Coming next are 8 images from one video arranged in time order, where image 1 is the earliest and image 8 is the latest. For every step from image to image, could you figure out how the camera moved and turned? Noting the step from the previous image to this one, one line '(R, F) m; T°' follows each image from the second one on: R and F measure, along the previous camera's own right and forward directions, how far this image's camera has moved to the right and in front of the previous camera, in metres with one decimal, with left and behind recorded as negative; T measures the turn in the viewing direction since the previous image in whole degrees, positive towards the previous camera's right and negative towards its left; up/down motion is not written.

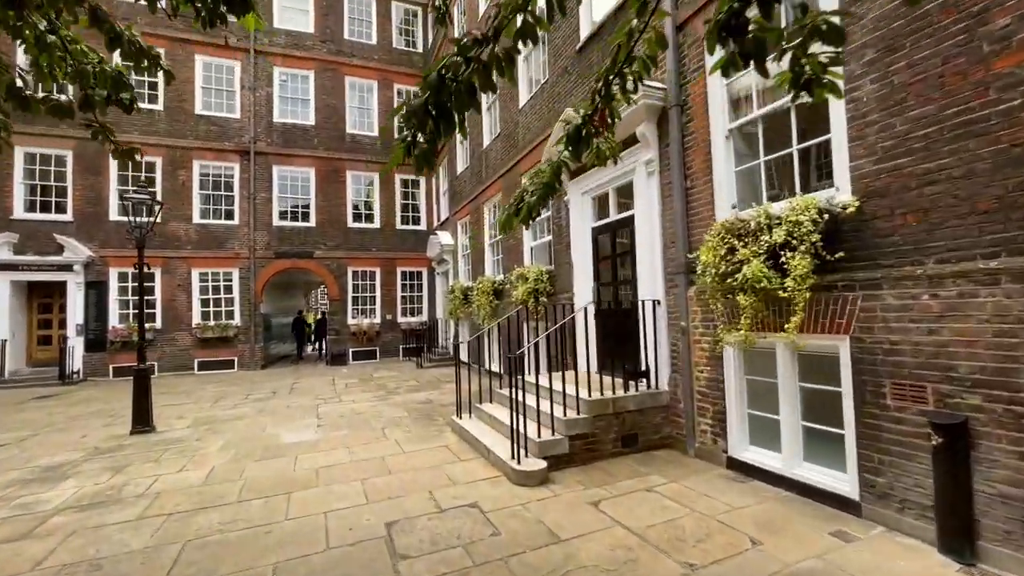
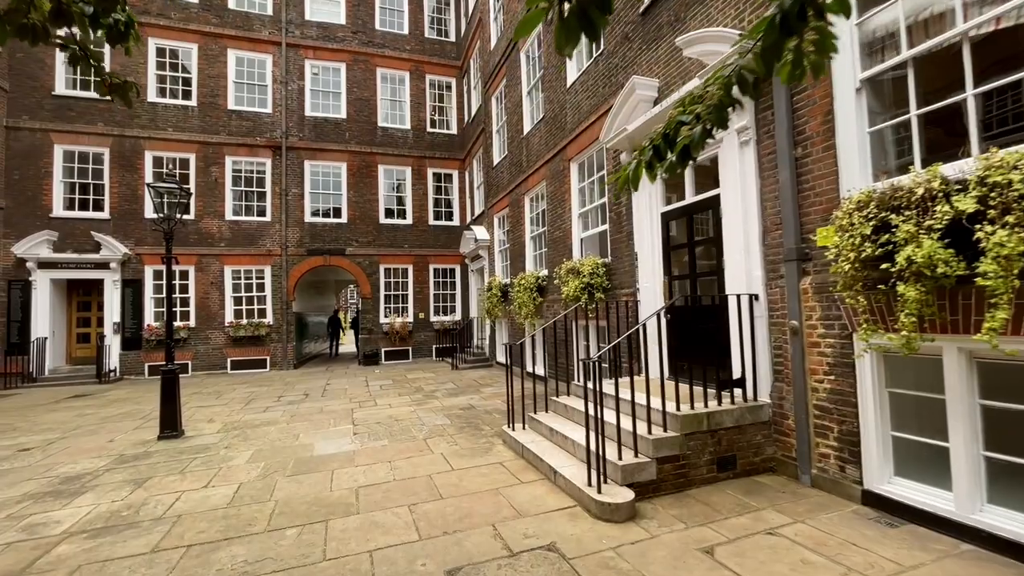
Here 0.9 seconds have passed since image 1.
(-0.5, +0.8) m; -3°
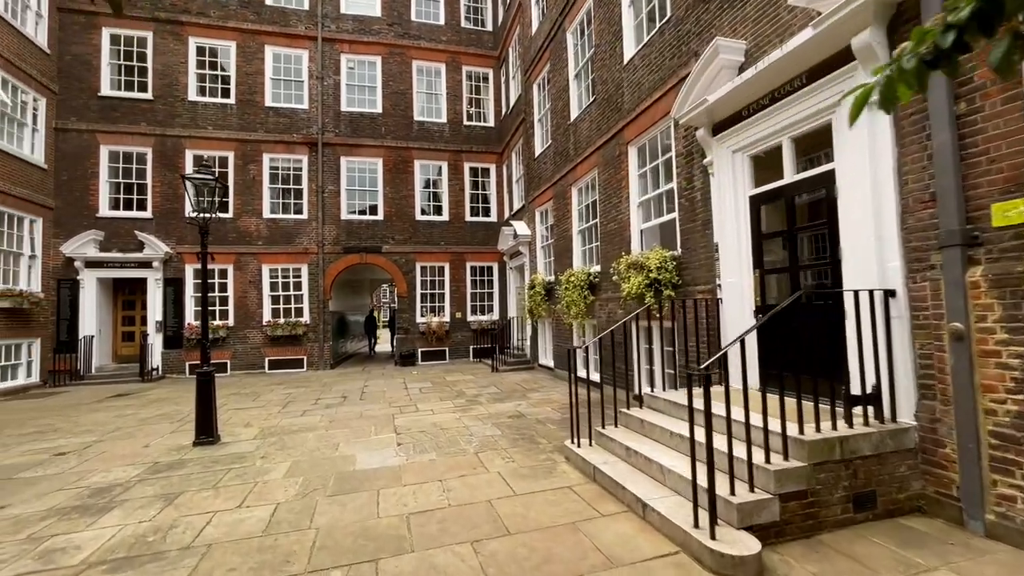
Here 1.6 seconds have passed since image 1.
(-0.4, +0.7) m; -4°
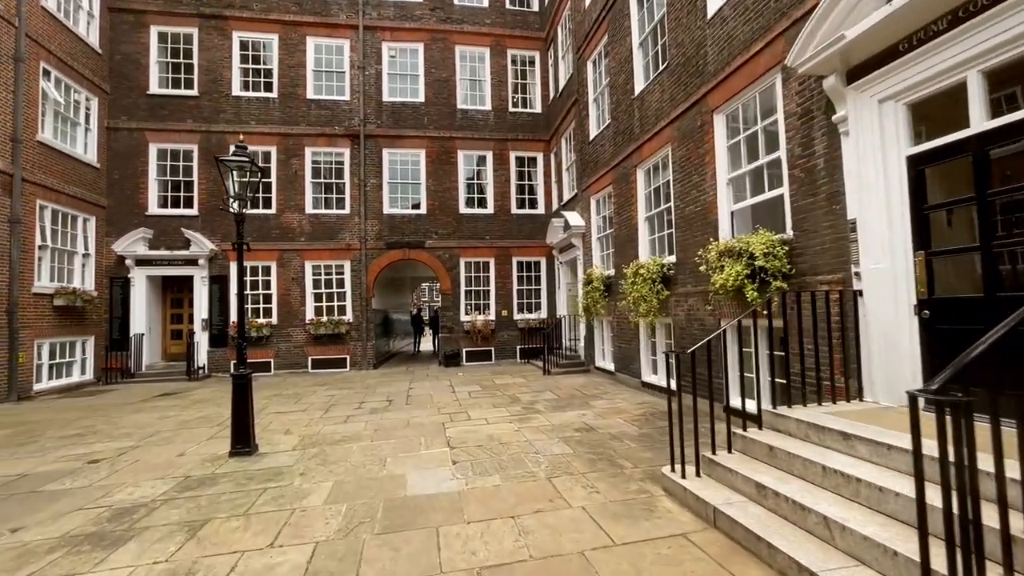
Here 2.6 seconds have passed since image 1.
(-0.5, +1.0) m; -5°
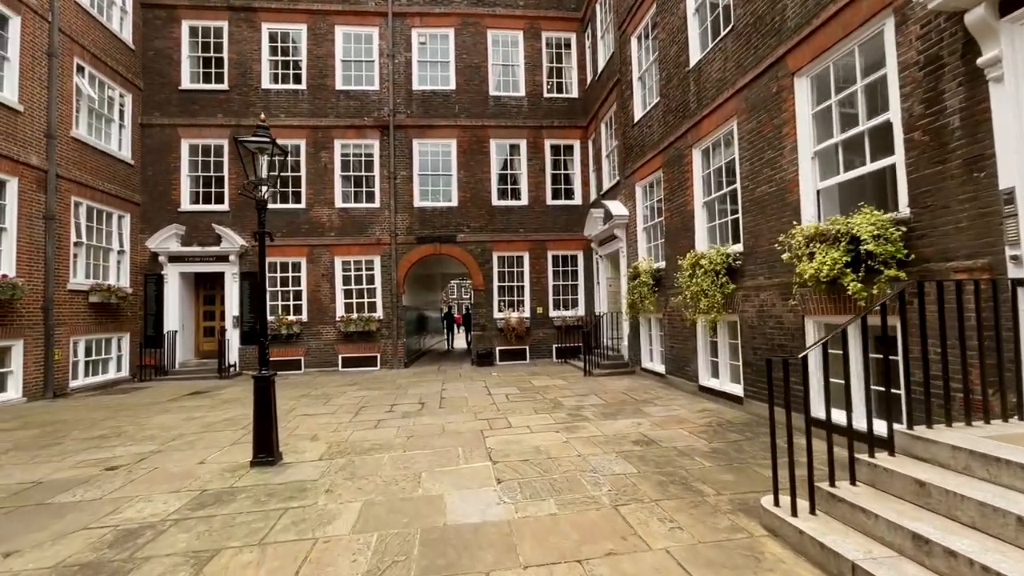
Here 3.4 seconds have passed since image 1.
(-0.3, +0.7) m; -4°
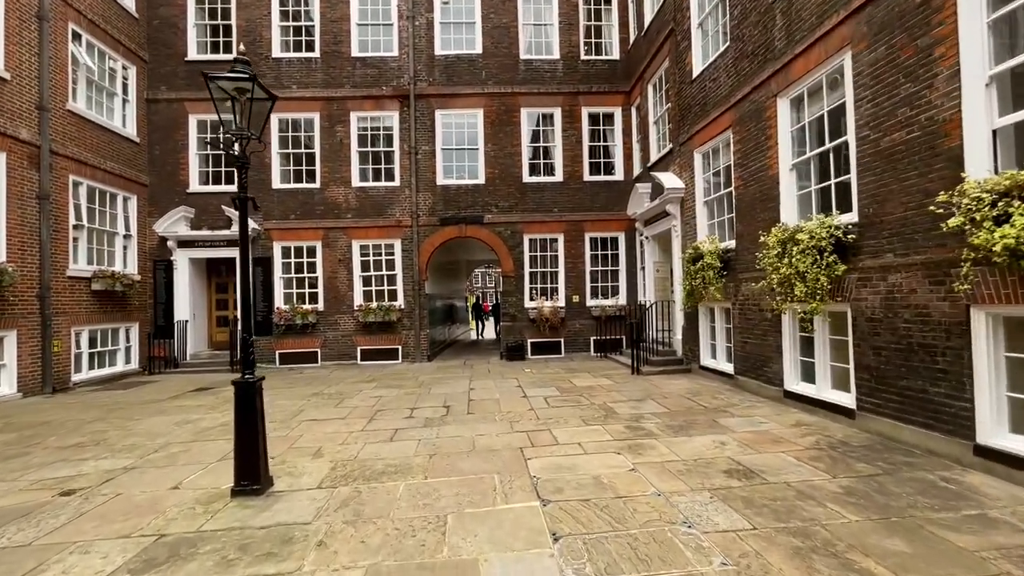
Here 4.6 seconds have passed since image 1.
(-0.3, +1.4) m; -3°
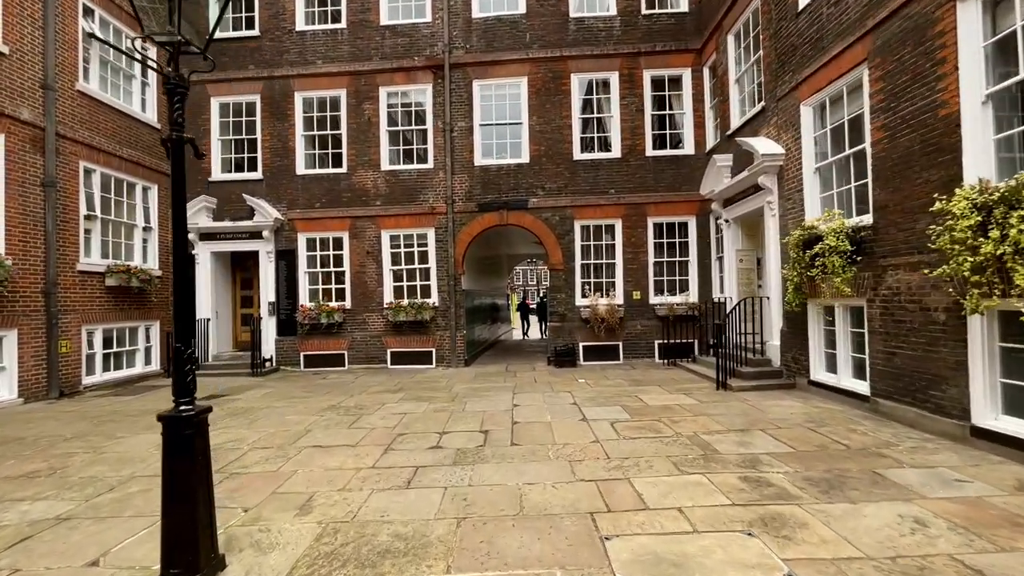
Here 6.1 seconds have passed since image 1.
(-0.2, +1.7) m; -5°
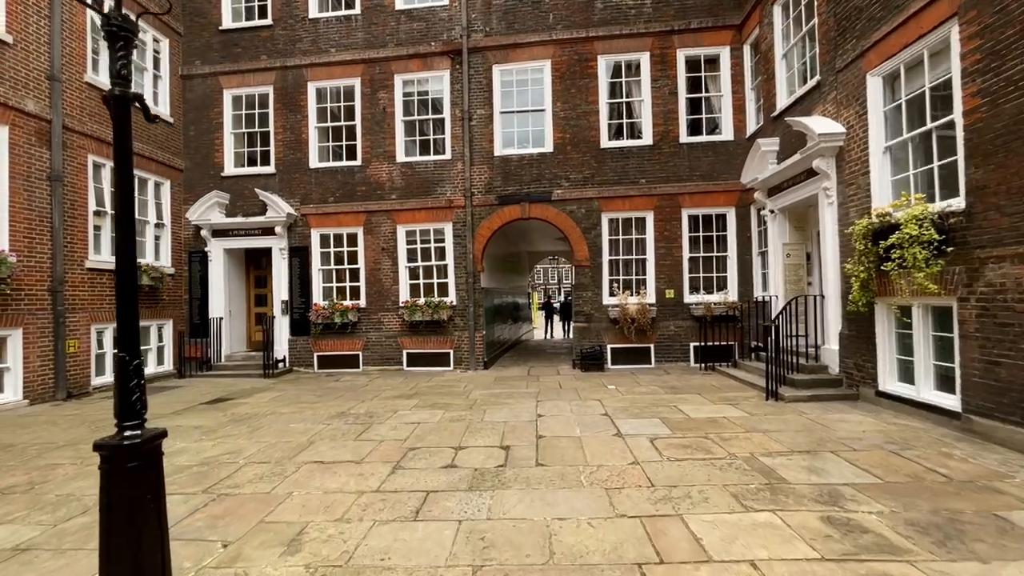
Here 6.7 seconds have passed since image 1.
(-0.1, +0.7) m; -3°
